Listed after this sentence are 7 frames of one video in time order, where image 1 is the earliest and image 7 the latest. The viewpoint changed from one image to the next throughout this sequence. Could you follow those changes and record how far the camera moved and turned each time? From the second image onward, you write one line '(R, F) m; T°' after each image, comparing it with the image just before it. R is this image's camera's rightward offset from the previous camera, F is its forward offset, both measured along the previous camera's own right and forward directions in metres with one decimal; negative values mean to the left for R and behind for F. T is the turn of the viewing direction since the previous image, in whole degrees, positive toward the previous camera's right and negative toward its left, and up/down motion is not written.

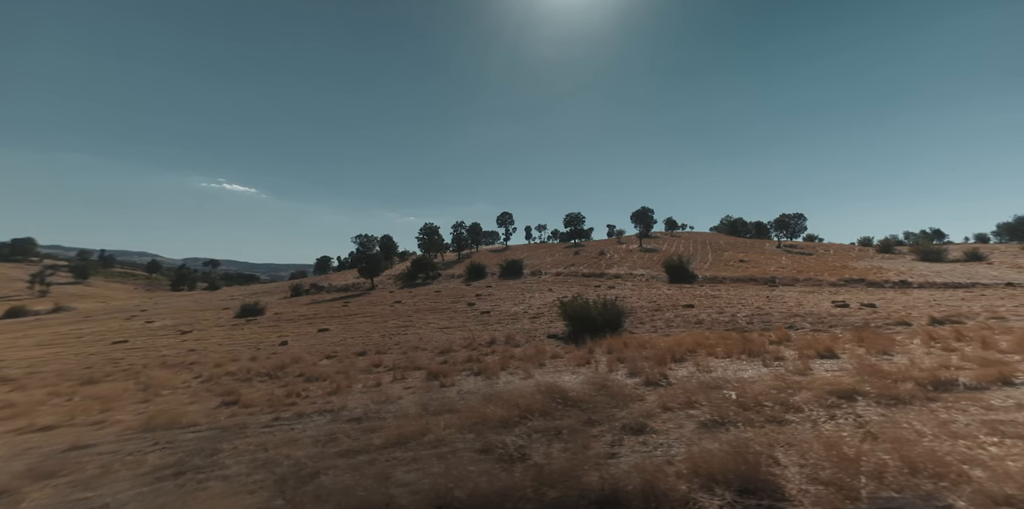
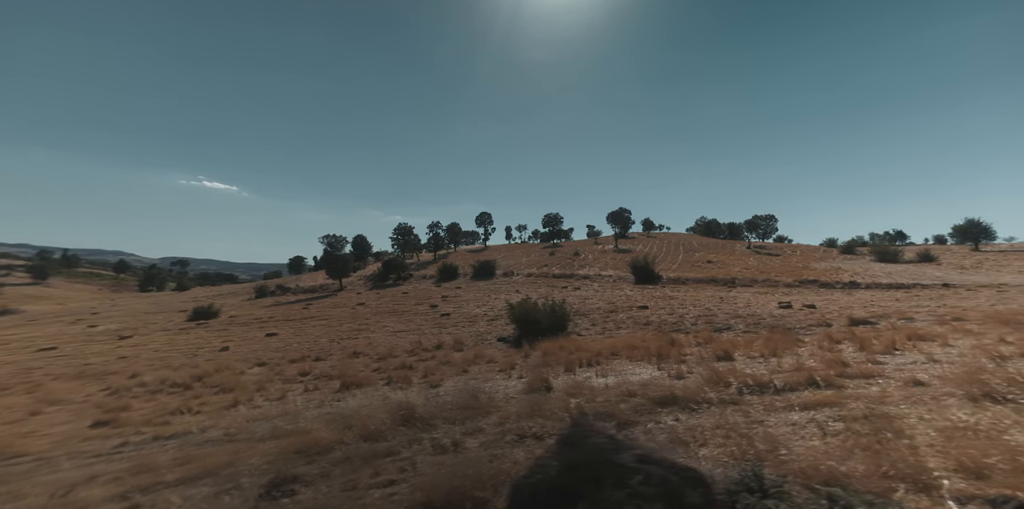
(+1.1, -0.3) m; +11°
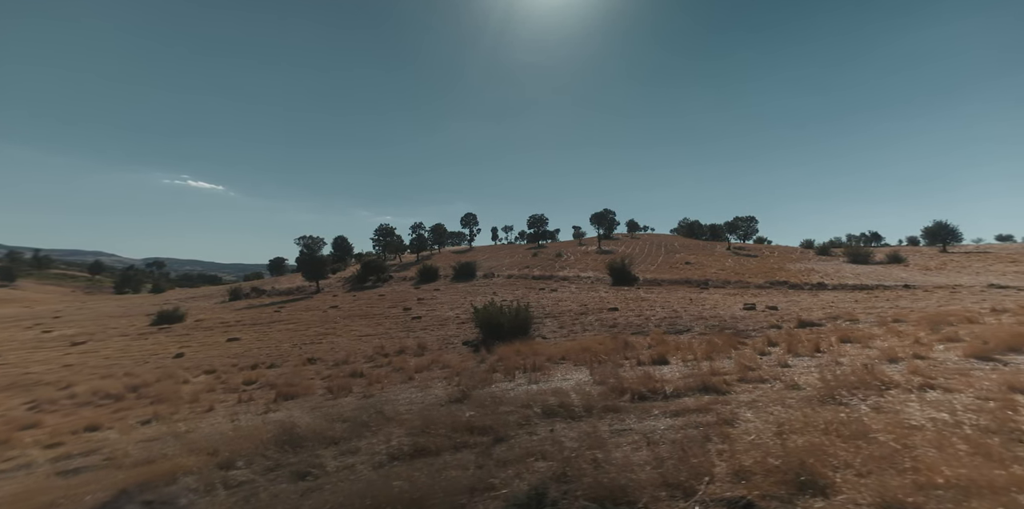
(+0.9, -0.3) m; +7°
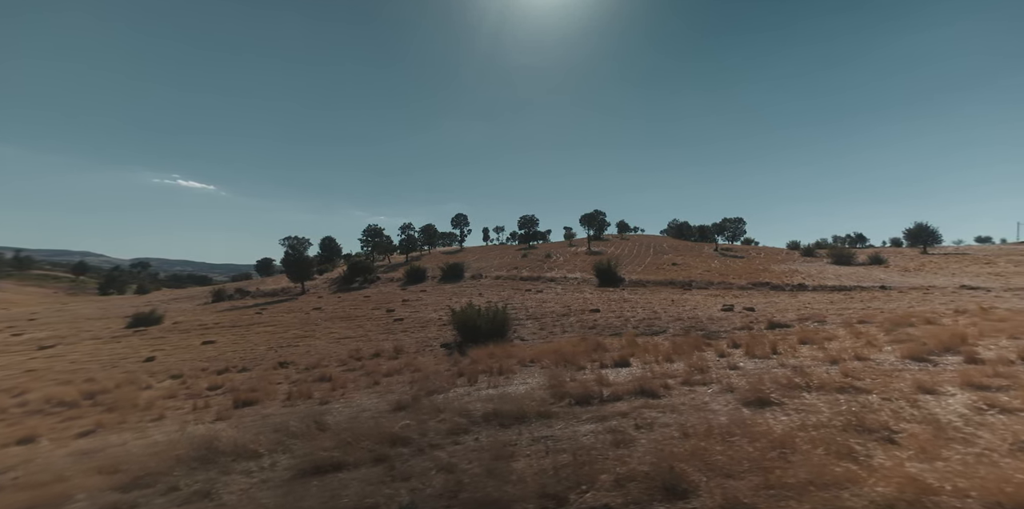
(+0.6, -0.1) m; +4°
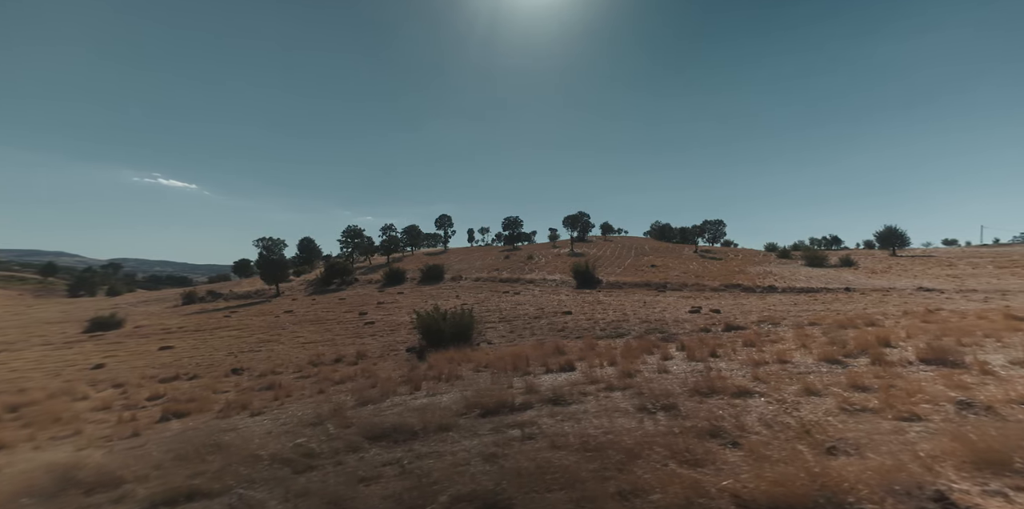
(+1.0, -0.2) m; +6°
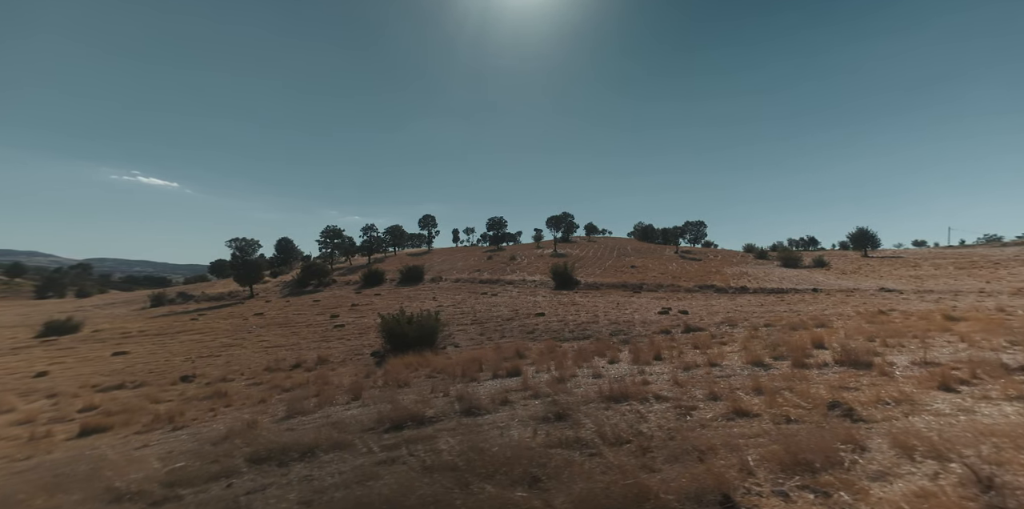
(+1.1, -0.2) m; +6°
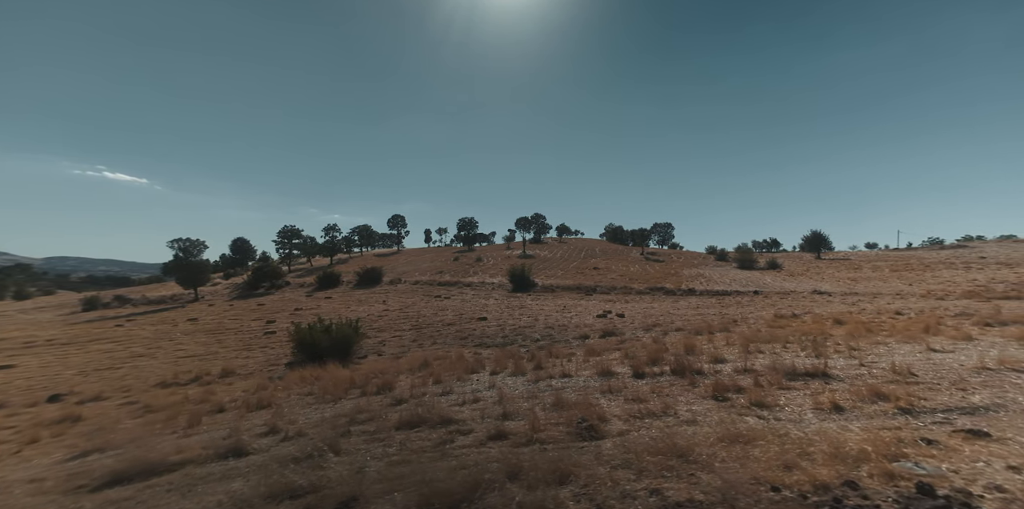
(+3.1, -0.8) m; +15°
